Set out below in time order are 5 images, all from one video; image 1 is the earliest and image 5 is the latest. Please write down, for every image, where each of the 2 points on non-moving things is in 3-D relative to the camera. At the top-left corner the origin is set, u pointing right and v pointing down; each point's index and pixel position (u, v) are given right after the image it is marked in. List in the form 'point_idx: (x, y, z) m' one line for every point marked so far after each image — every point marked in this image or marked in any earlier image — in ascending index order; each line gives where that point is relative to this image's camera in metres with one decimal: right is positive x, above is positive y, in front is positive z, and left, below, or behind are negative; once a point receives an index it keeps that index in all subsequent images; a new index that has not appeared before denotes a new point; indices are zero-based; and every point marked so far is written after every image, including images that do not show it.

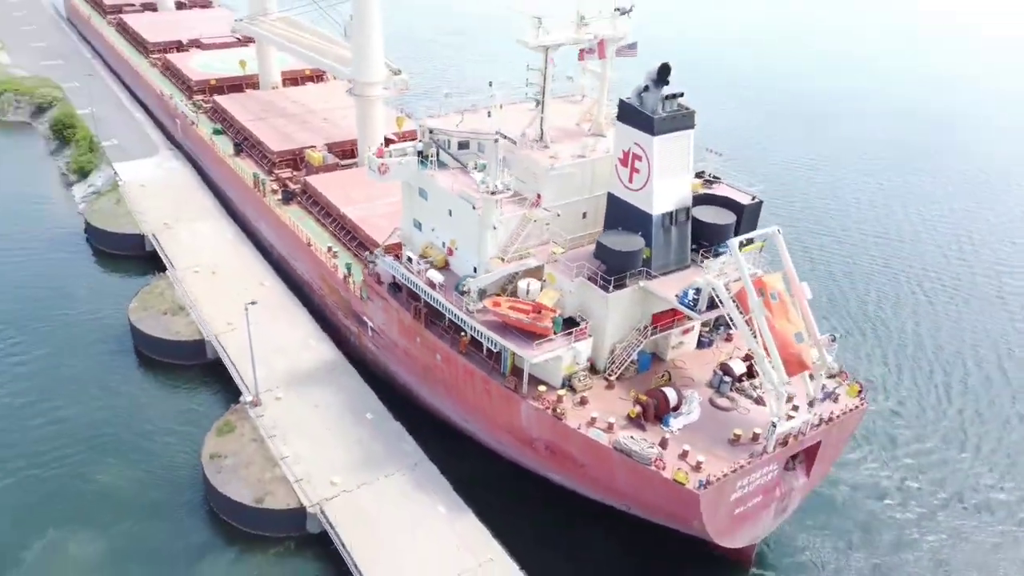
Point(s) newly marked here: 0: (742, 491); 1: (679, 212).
0: (+4.6, -3.9, +16.0) m
1: (+3.6, +1.7, +18.3) m
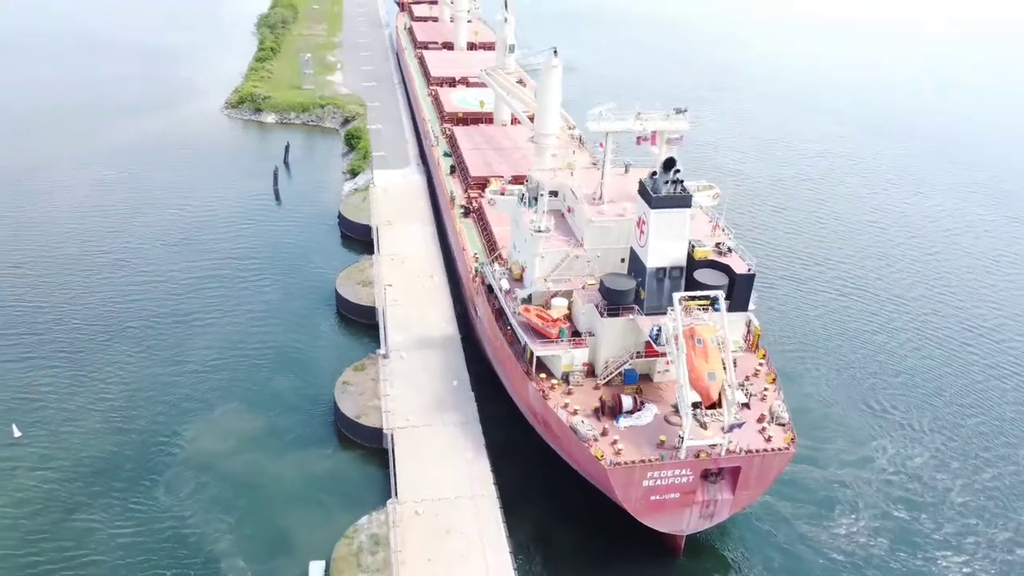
0: (+3.6, -4.9, +21.2) m
1: (+4.6, +0.6, +23.7) m
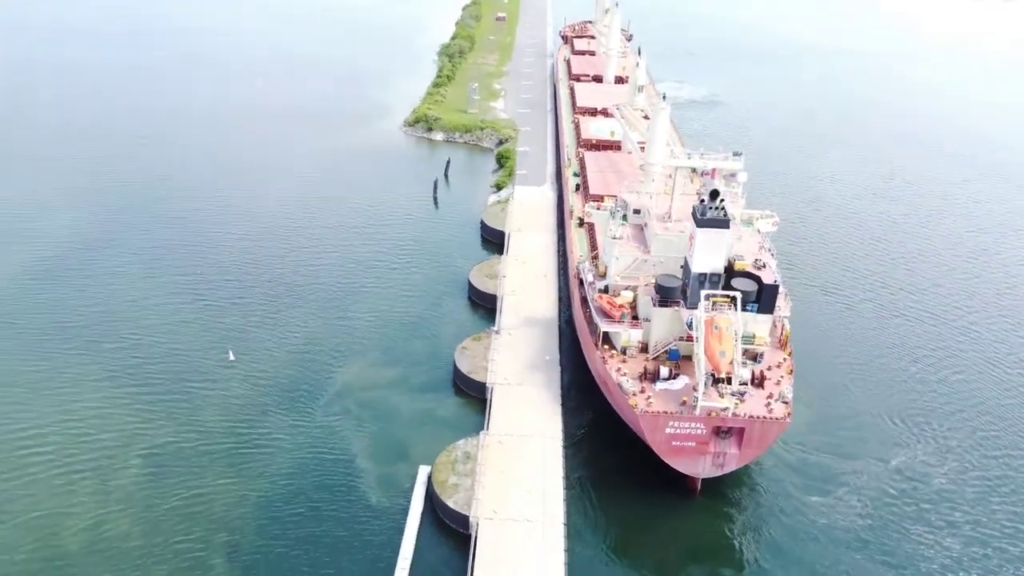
0: (+5.4, -4.8, +27.9) m
1: (+7.3, +0.5, +30.2) m
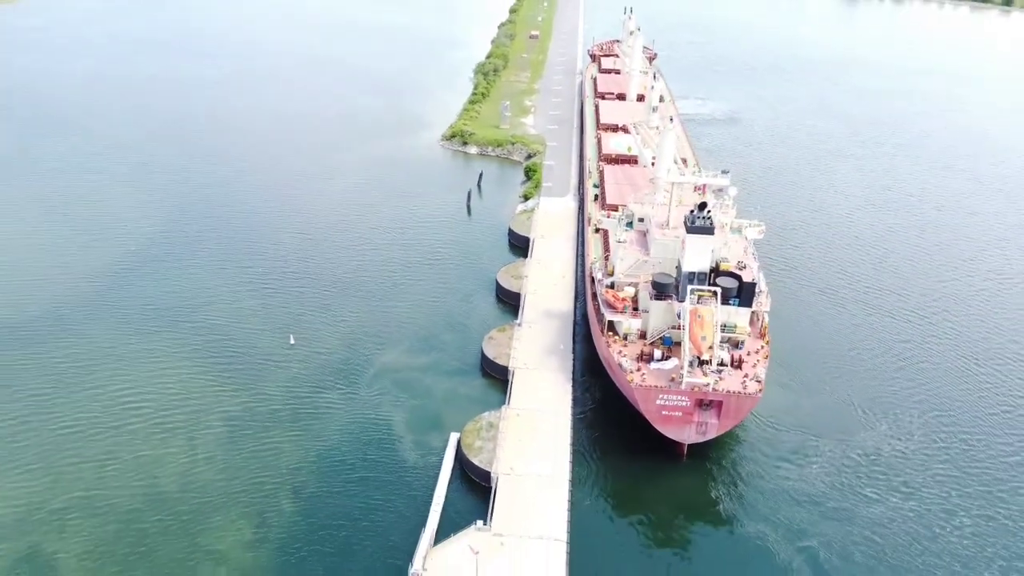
0: (+6.0, -4.6, +33.3) m
1: (+8.0, +0.7, +35.6) m
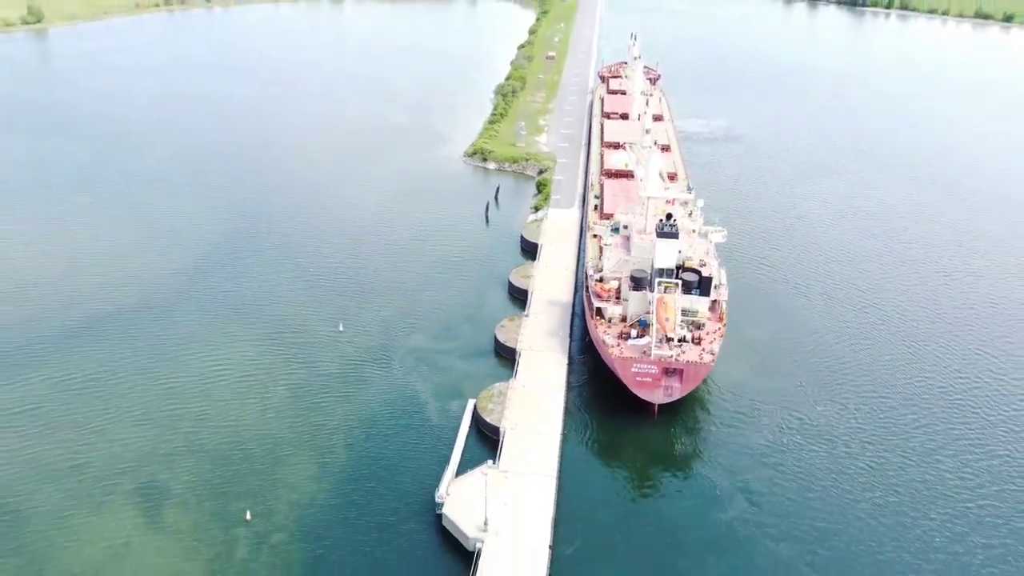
0: (+6.2, -4.2, +41.9) m
1: (+8.3, +1.0, +44.2) m
